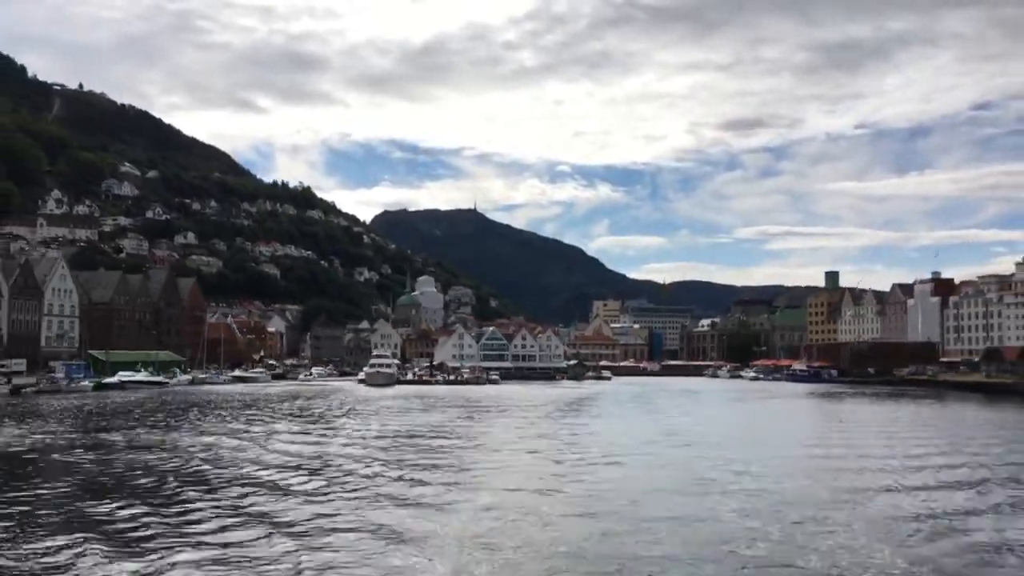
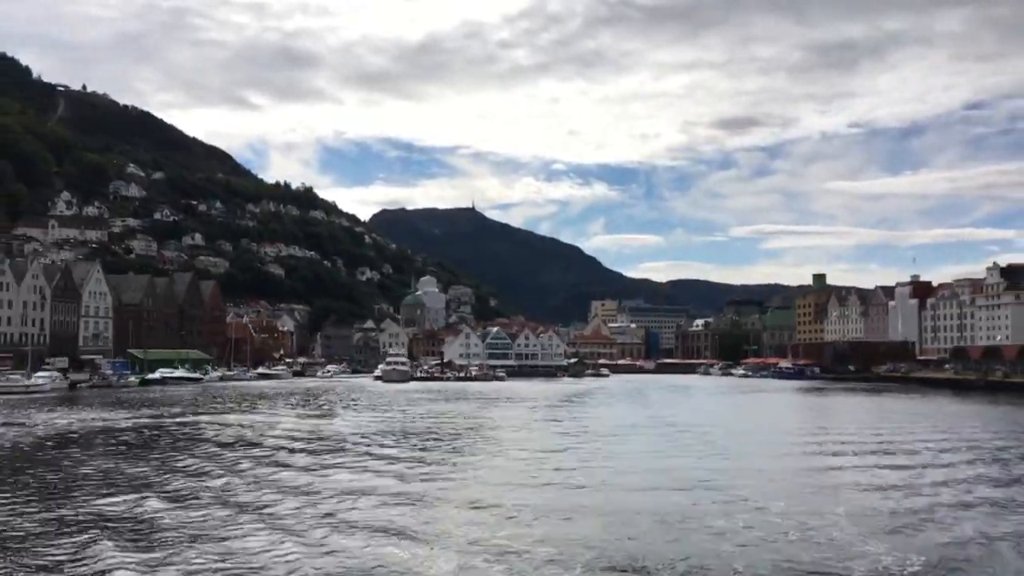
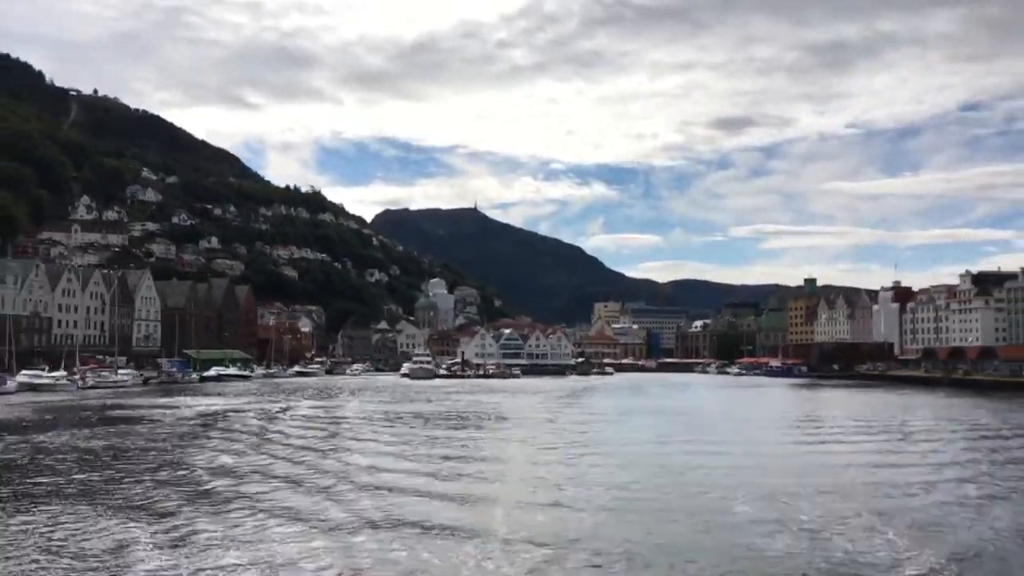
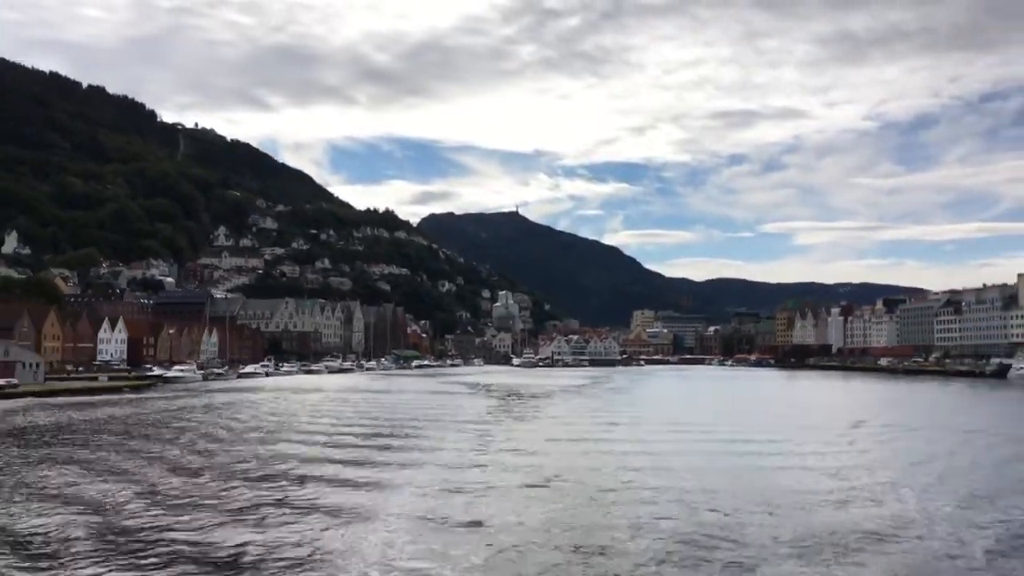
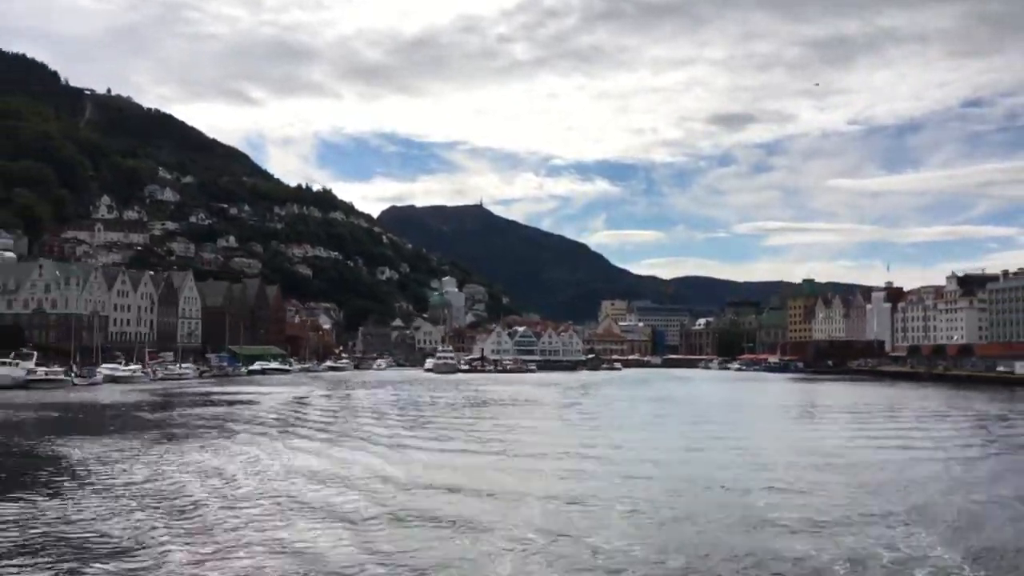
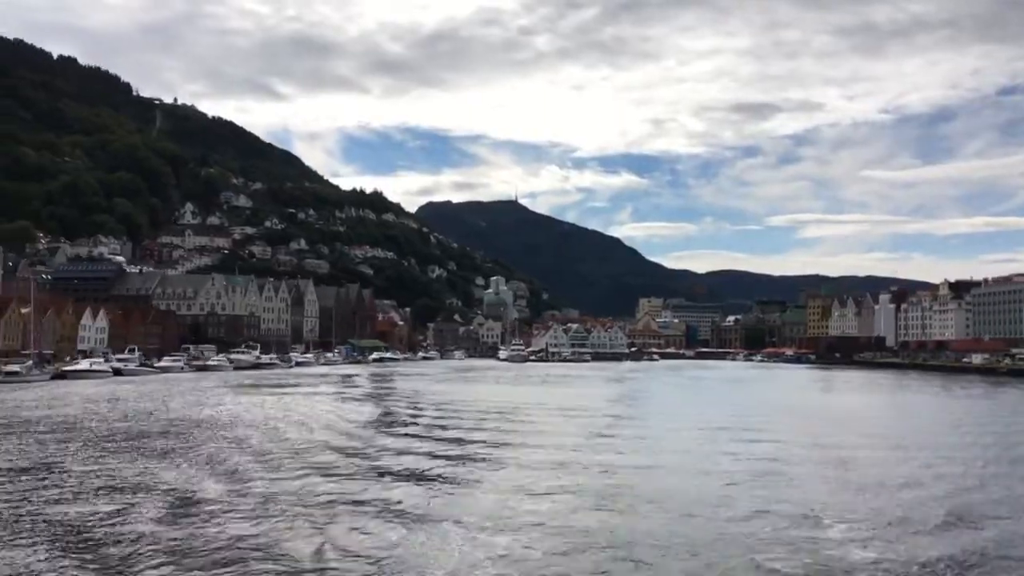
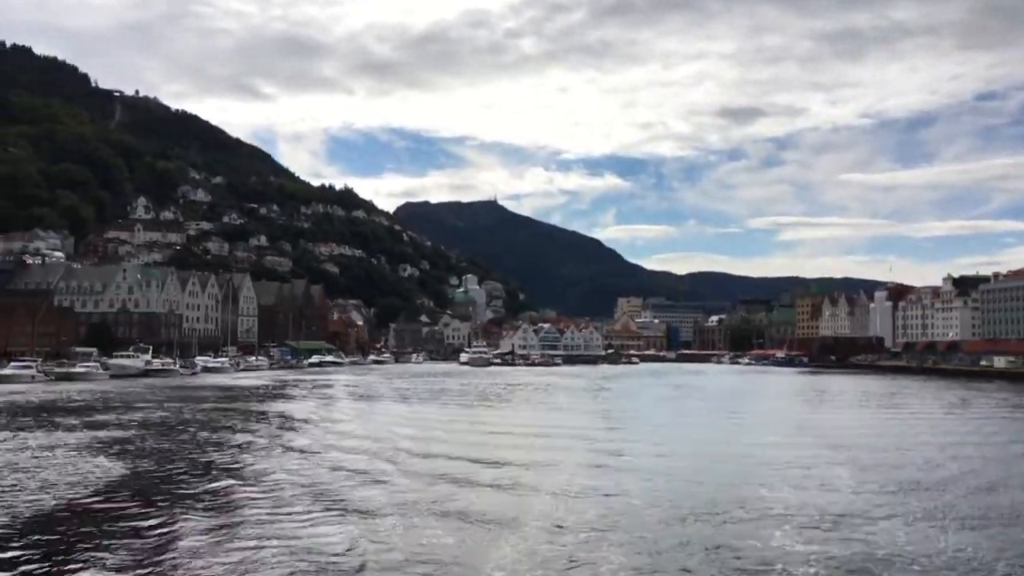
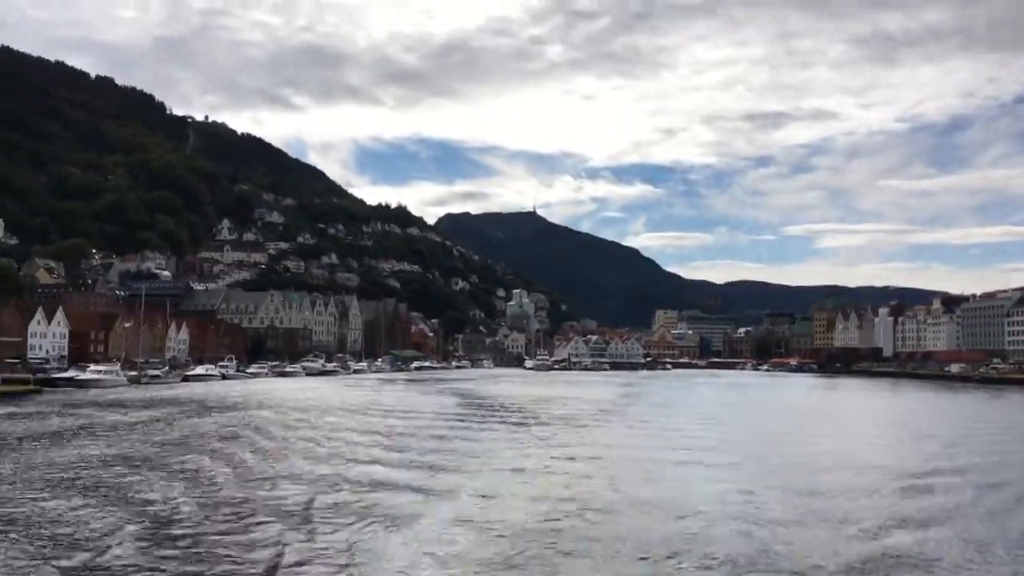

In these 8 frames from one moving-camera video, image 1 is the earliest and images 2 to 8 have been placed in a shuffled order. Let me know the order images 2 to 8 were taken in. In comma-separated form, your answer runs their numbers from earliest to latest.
2, 3, 5, 7, 6, 8, 4
